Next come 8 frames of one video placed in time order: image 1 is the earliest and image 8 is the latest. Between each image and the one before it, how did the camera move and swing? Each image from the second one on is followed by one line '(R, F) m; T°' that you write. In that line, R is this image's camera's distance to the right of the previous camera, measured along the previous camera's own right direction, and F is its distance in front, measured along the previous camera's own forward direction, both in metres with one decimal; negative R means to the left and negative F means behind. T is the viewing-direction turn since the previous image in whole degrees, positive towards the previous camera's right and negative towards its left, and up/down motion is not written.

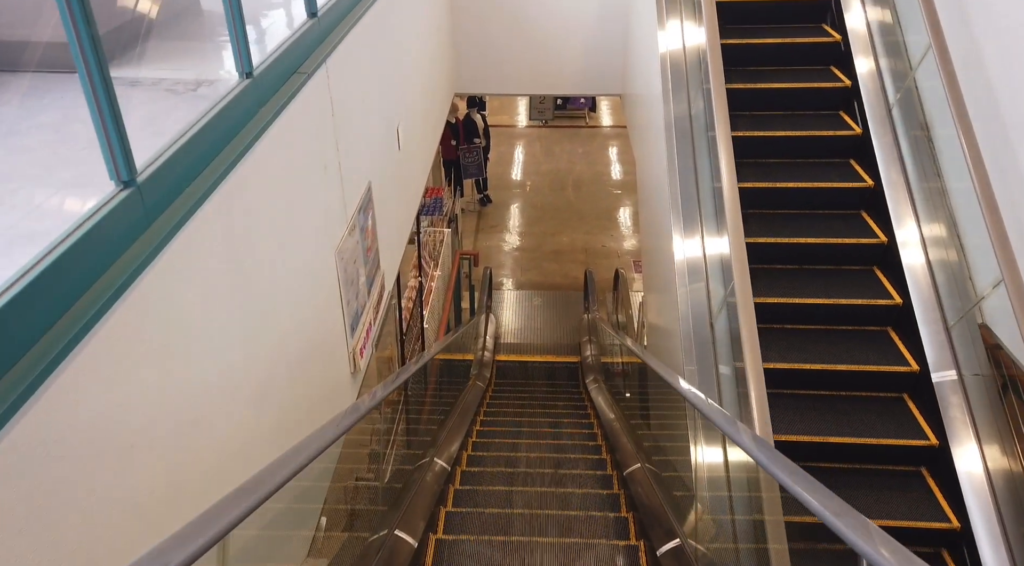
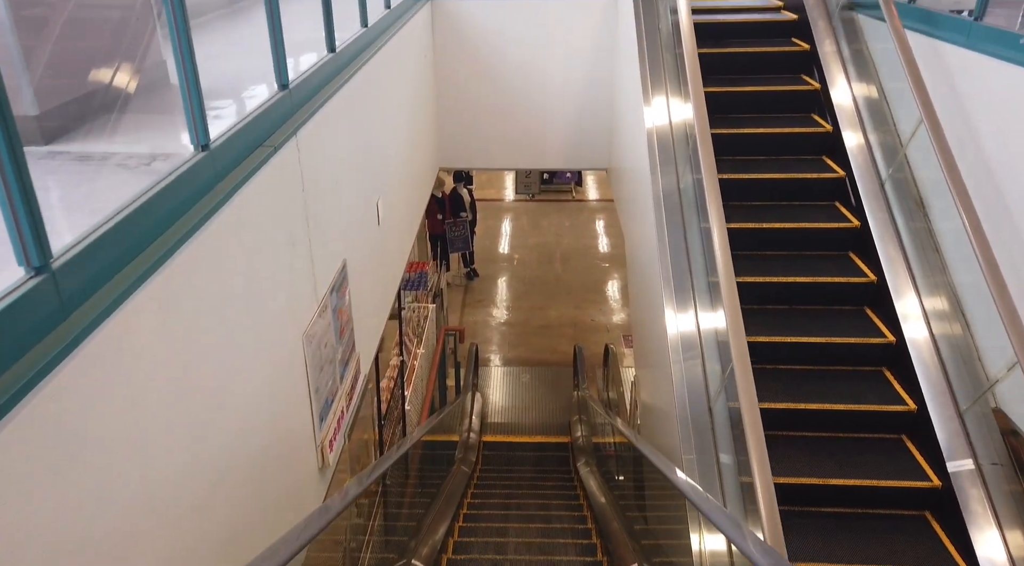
(0.0, +0.2) m; +1°
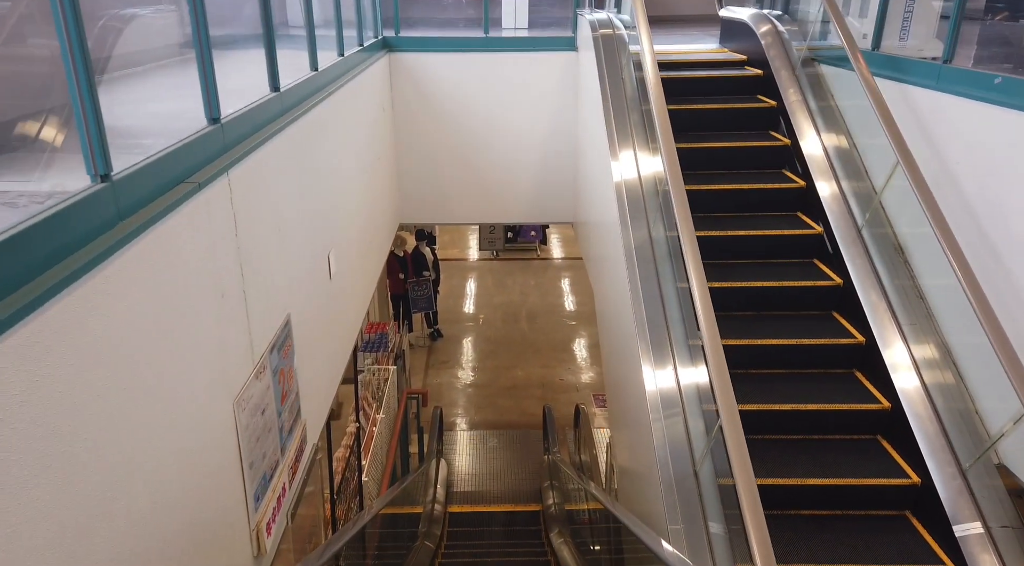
(0.0, +0.3) m; +3°
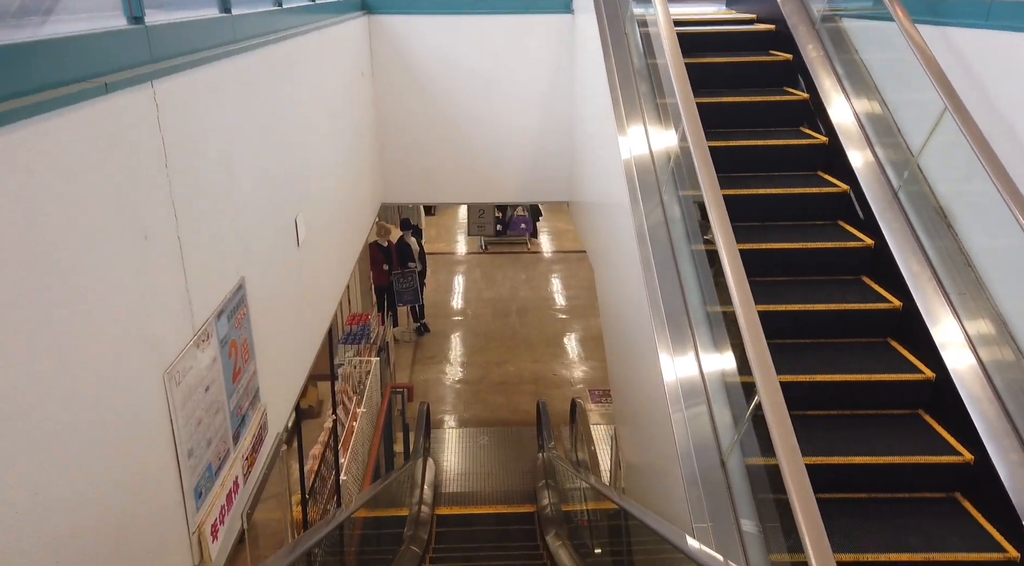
(0.0, +0.4) m; +1°
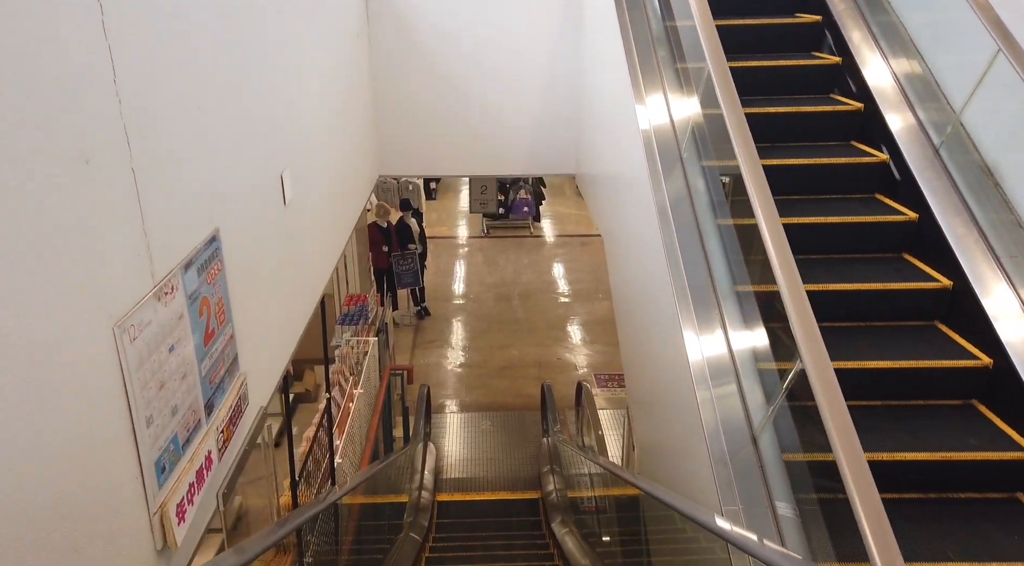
(0.0, +0.3) m; 0°
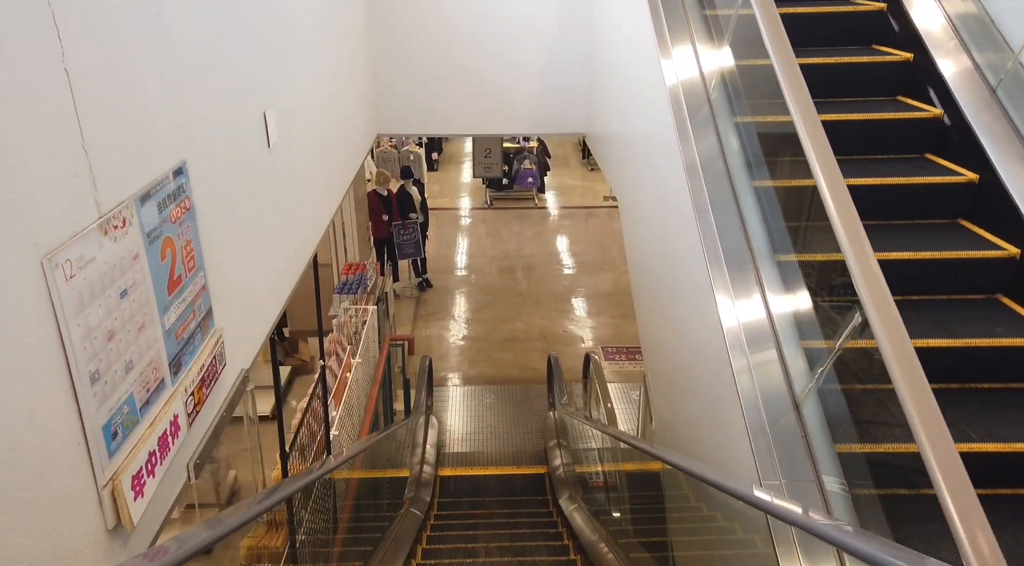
(0.0, +0.3) m; 0°
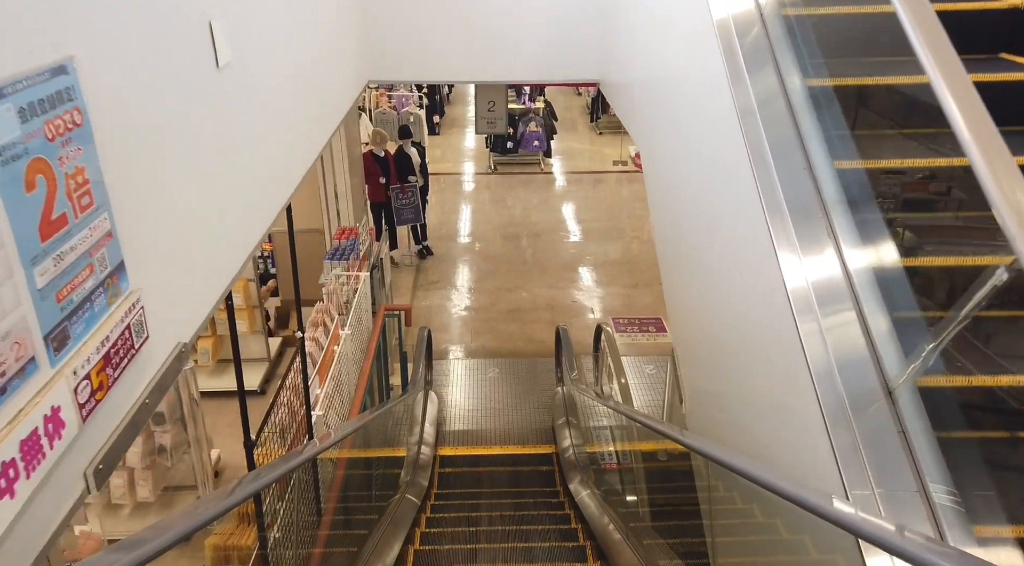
(0.0, +0.5) m; 0°
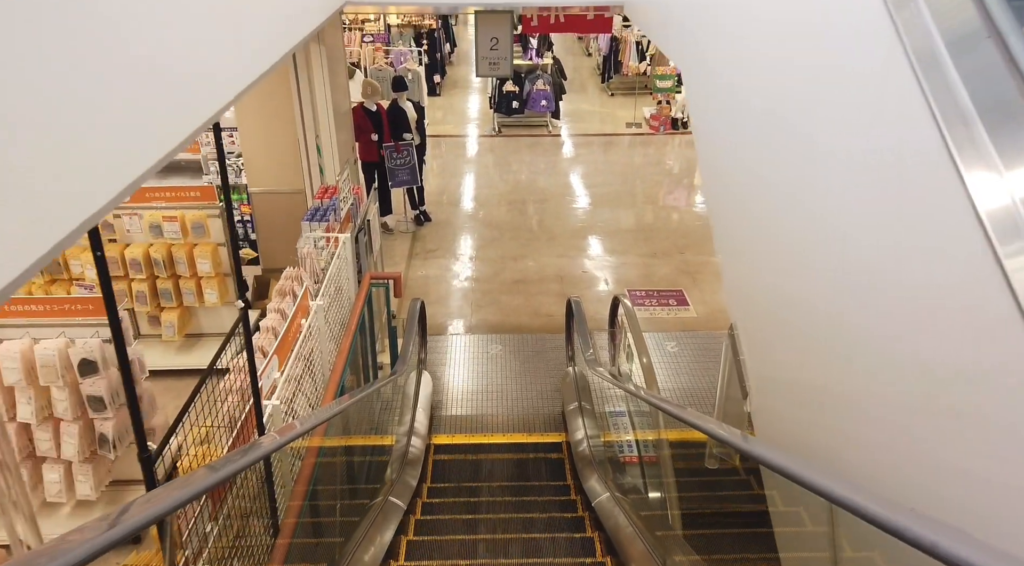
(0.0, +0.7) m; 0°
